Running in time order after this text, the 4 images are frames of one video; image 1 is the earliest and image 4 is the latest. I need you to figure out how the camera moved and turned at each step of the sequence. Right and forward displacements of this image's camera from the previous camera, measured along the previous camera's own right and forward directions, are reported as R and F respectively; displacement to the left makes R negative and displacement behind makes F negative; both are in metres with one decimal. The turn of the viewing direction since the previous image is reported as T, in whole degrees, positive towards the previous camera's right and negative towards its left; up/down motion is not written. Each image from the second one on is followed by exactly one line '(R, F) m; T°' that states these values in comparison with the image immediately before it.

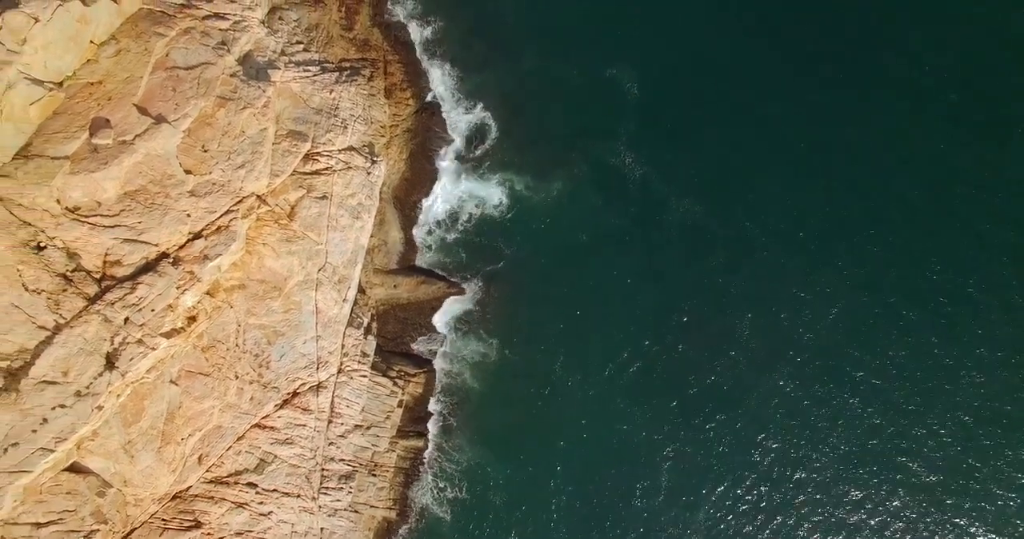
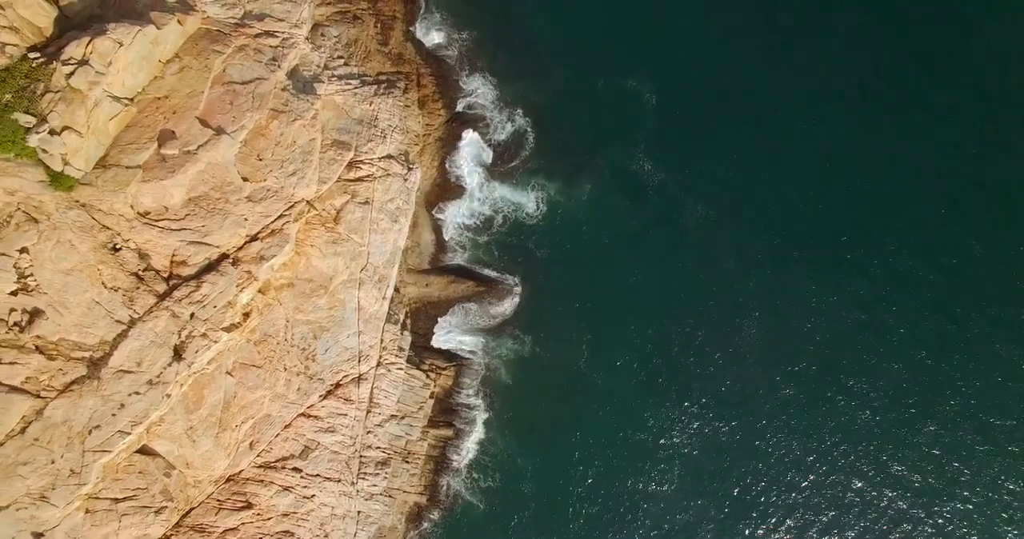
(-1.6, -2.7) m; 0°
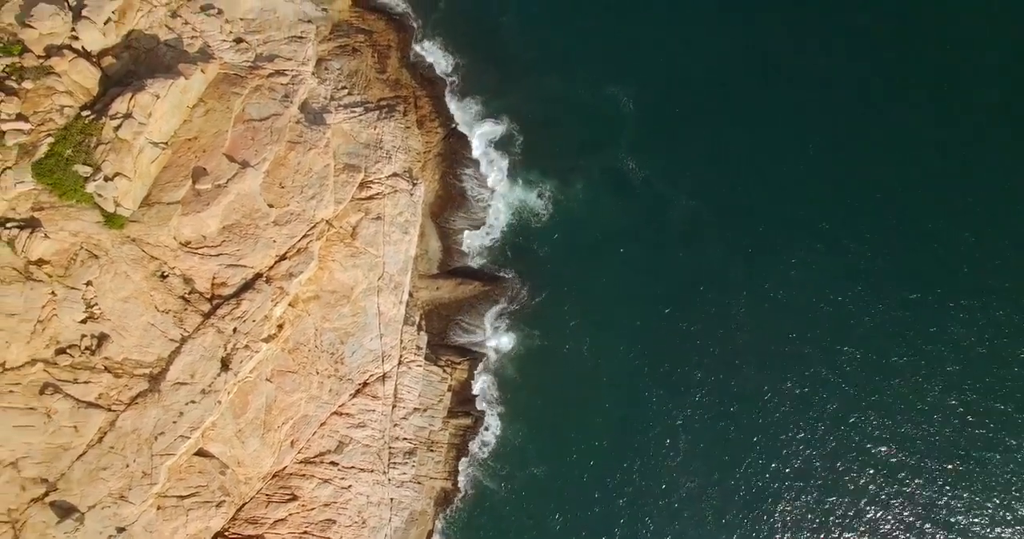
(-0.1, -4.1) m; 0°
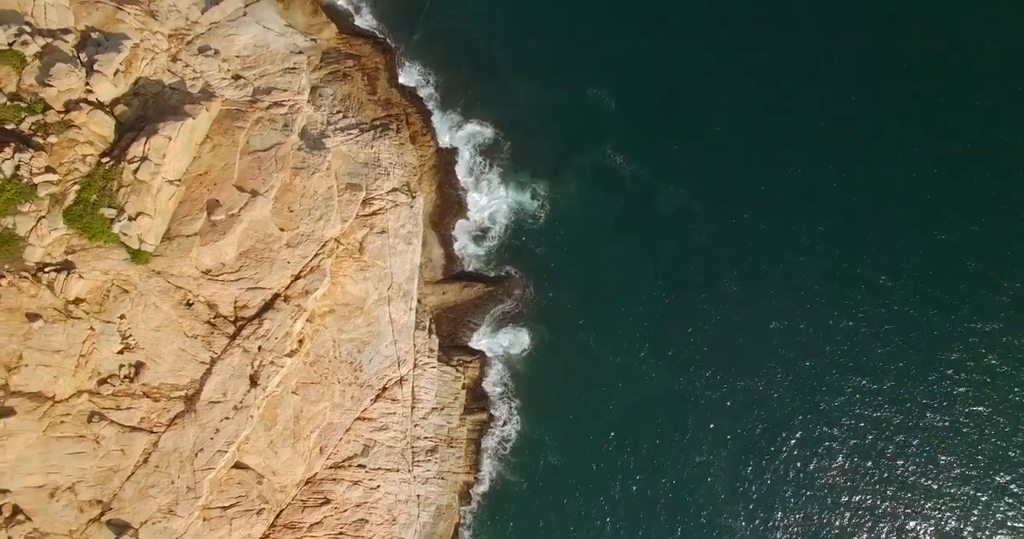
(+0.1, -2.5) m; 0°
